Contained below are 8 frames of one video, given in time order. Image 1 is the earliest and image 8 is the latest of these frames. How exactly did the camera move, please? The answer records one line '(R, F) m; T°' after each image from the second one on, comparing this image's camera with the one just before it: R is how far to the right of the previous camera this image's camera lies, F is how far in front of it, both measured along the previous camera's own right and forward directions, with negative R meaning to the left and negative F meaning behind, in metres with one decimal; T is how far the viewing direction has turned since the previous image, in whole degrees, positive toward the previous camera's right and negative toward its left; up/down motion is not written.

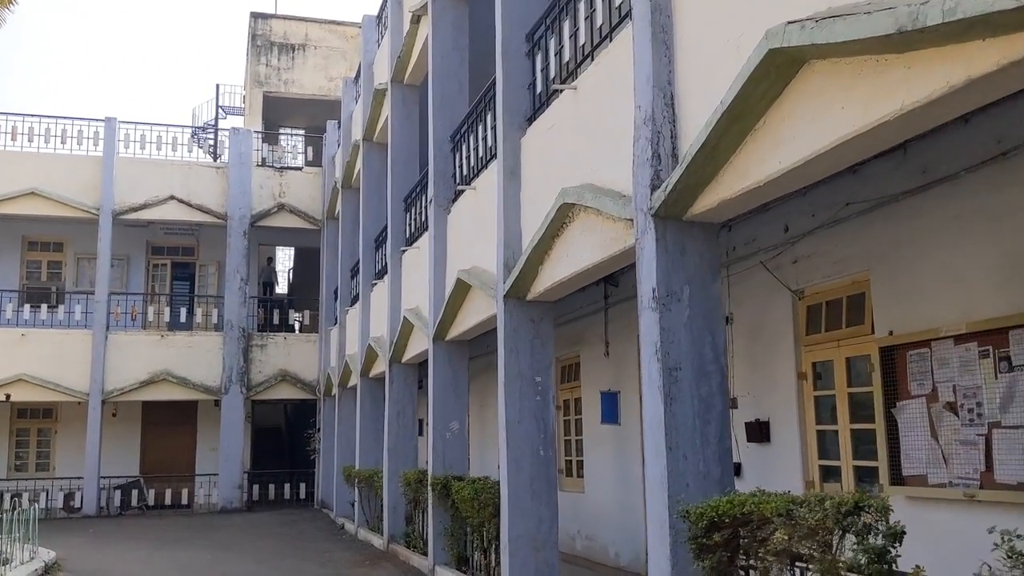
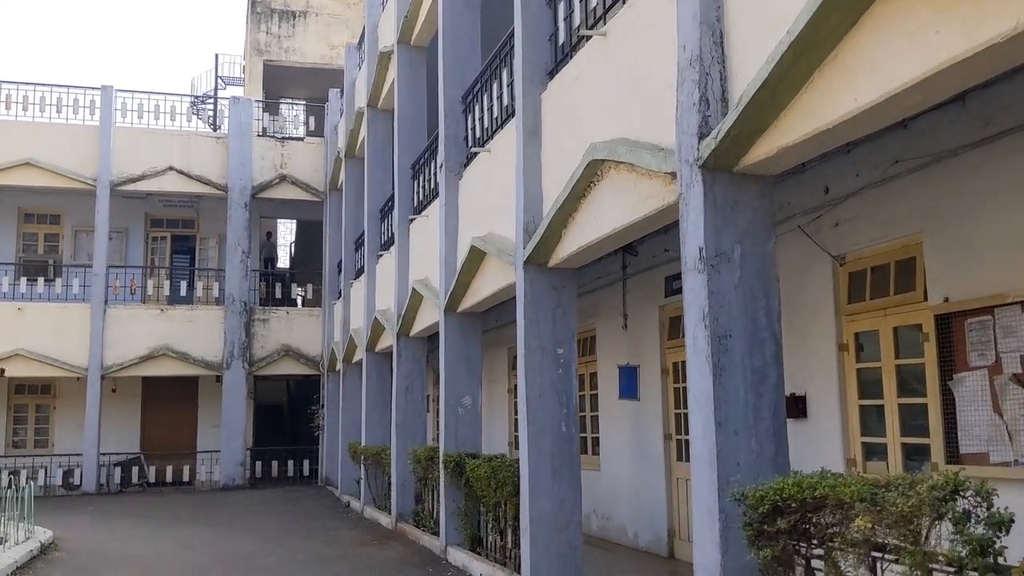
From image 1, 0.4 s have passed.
(-0.1, +0.4) m; 0°
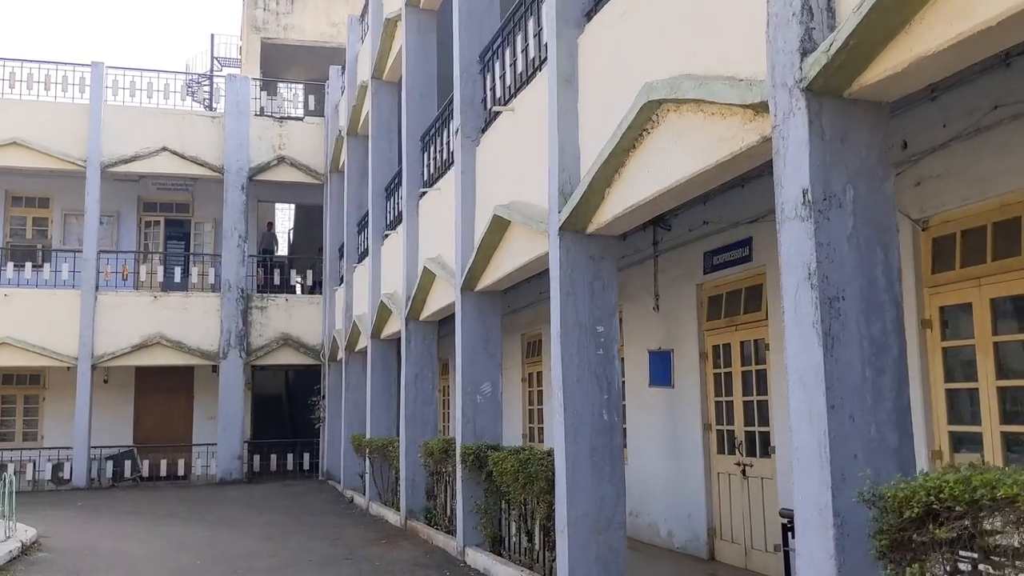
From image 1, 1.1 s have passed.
(-0.2, +0.7) m; 0°
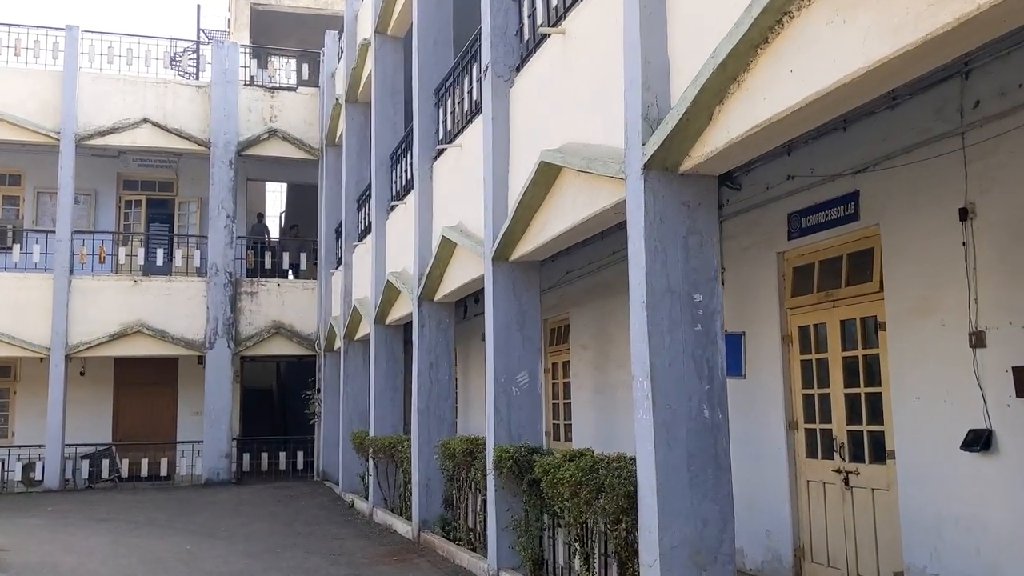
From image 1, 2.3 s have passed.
(-0.4, +1.3) m; +1°
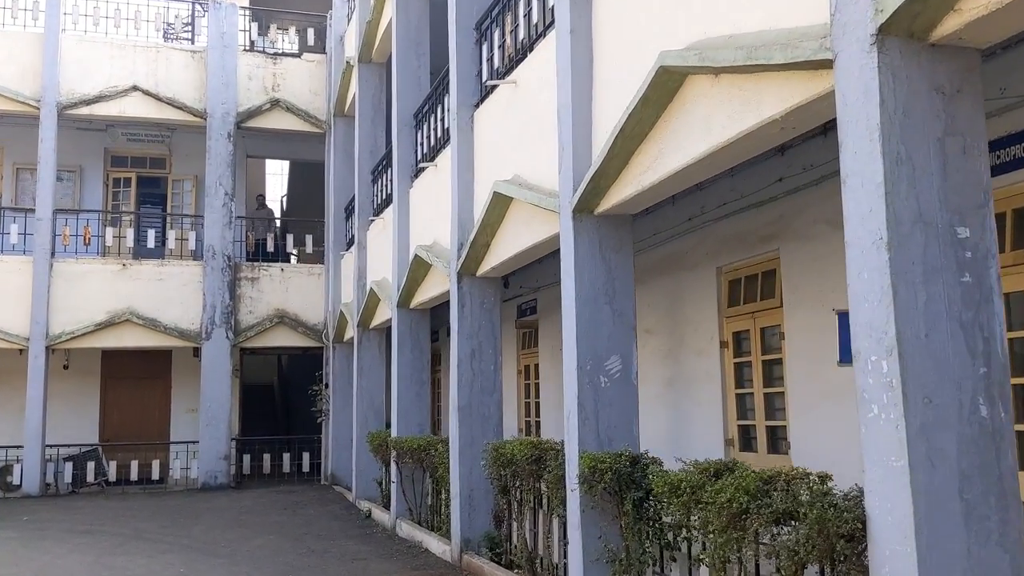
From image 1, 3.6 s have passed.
(-0.5, +1.5) m; 0°
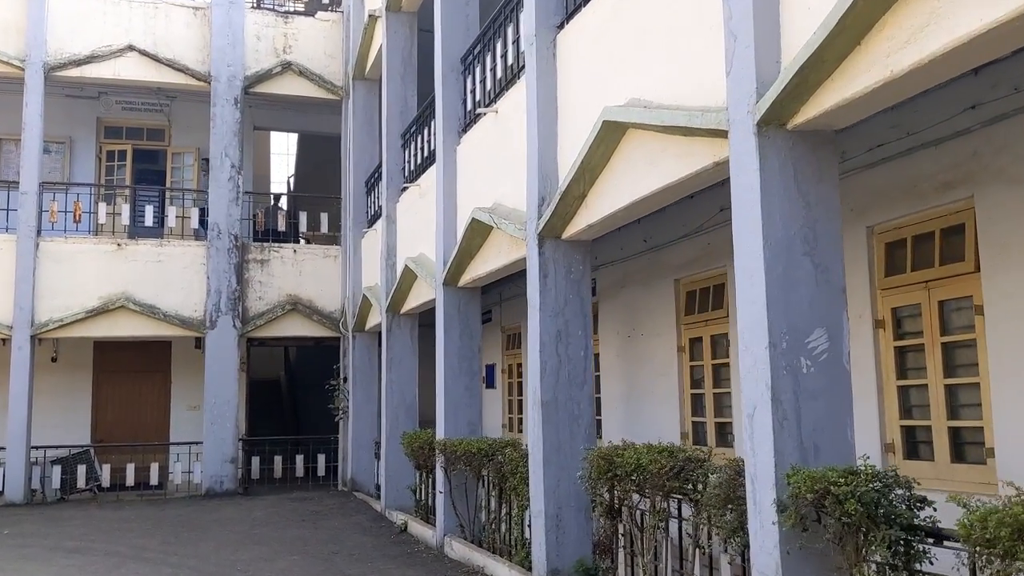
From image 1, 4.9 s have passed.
(-0.6, +1.5) m; 0°
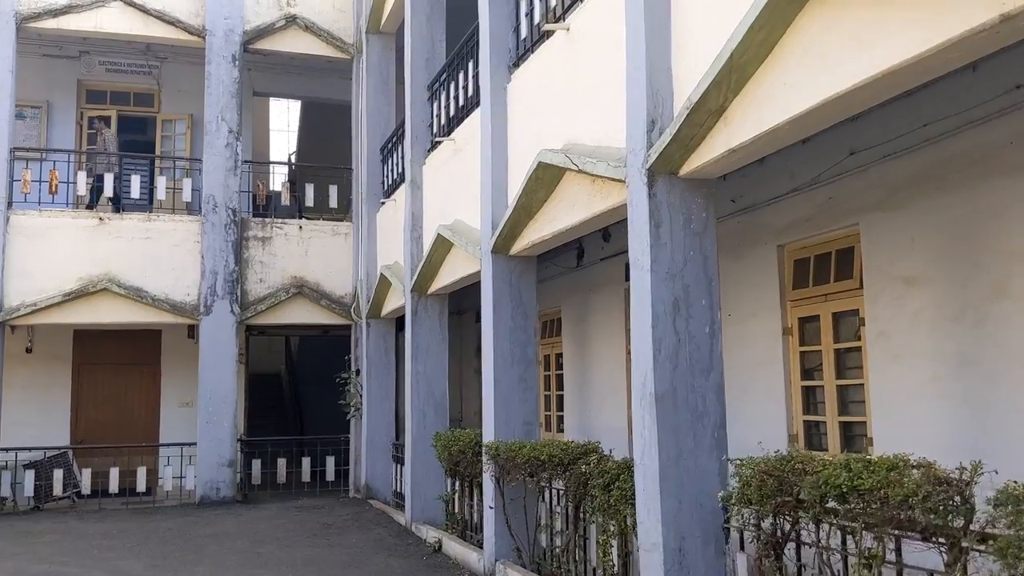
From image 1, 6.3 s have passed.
(-0.5, +1.5) m; 0°
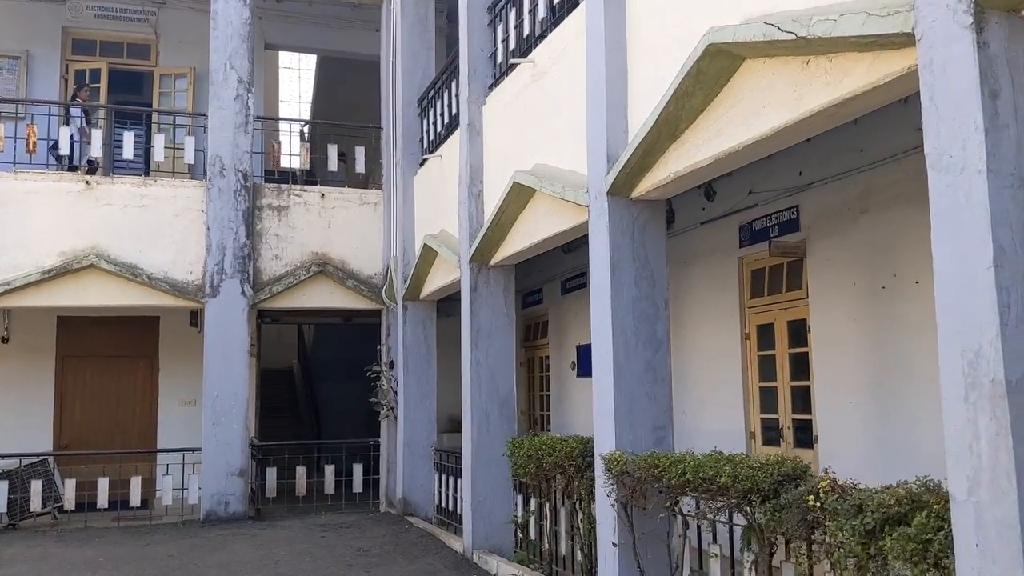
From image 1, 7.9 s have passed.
(-0.6, +1.8) m; 0°
